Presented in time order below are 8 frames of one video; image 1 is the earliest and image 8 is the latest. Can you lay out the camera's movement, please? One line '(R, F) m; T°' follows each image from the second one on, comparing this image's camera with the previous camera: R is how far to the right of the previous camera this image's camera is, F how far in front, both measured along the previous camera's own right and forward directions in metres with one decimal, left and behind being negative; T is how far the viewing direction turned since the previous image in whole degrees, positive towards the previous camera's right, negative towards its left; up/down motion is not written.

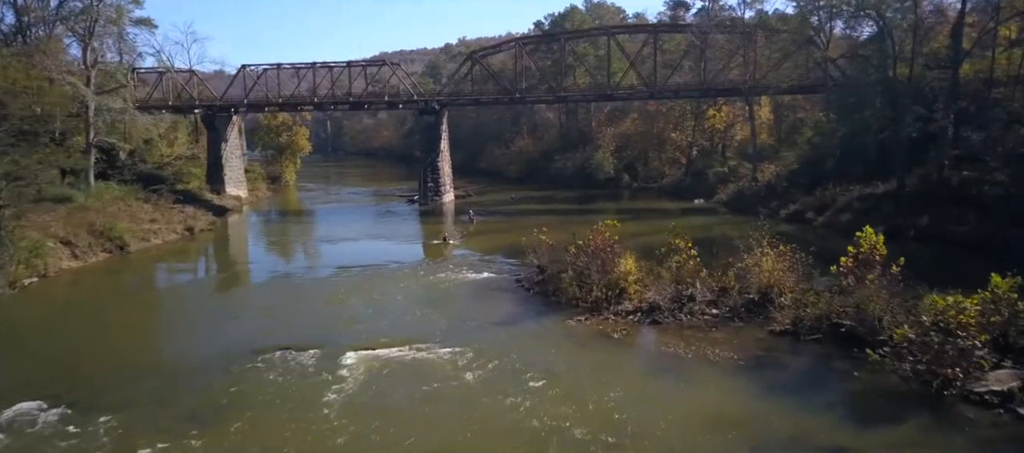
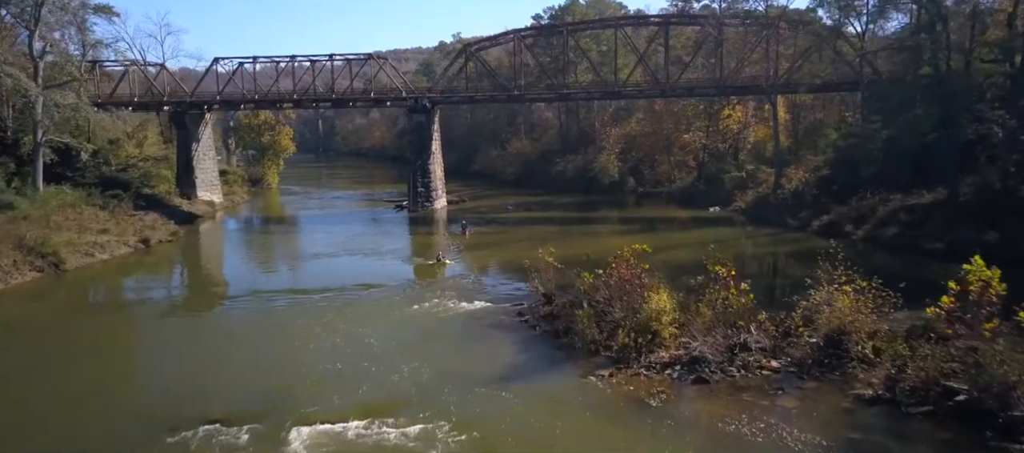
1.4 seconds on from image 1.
(-0.2, +3.7) m; 0°
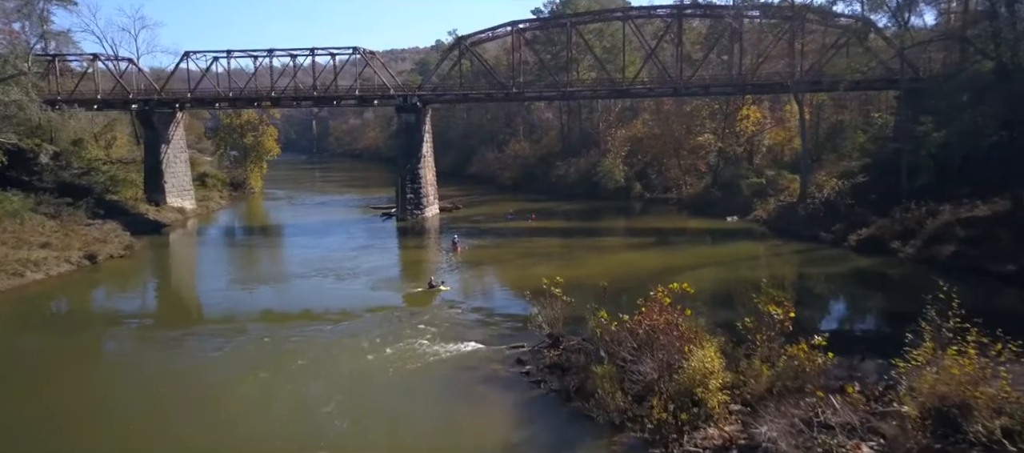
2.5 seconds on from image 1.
(0.0, +3.4) m; 0°
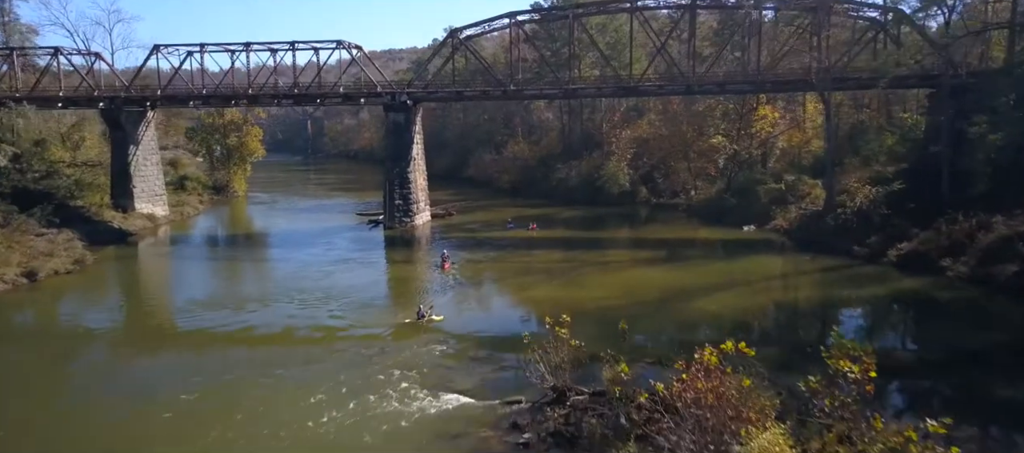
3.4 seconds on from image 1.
(+0.1, +2.9) m; 0°
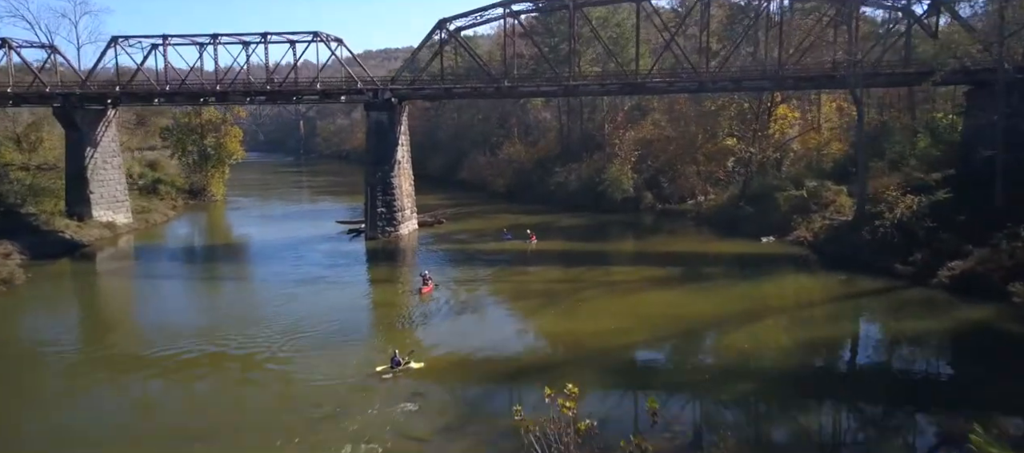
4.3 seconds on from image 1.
(+0.1, +3.1) m; 0°
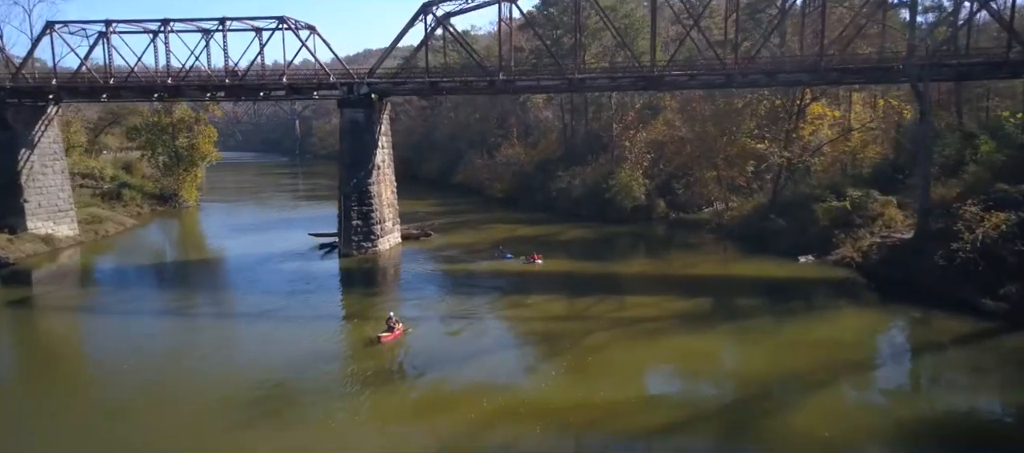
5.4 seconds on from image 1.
(+0.2, +4.1) m; 0°
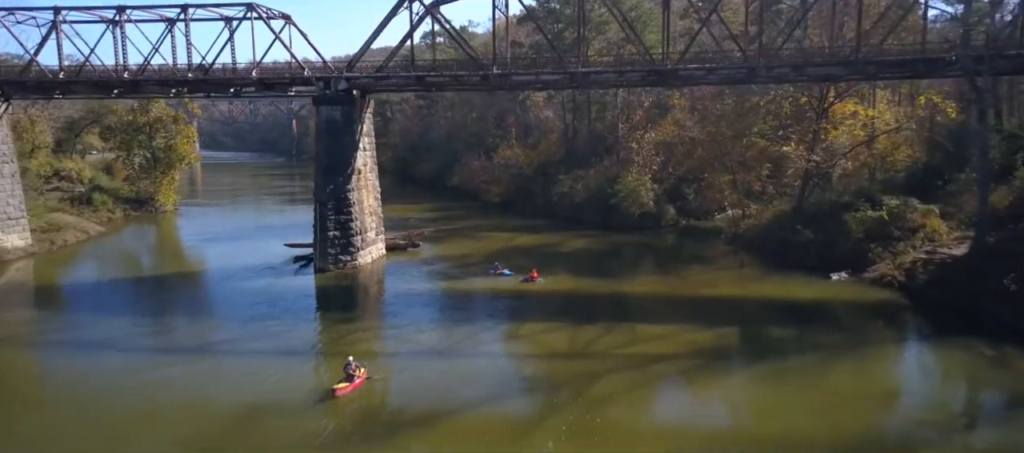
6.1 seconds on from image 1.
(+0.2, +2.8) m; 0°
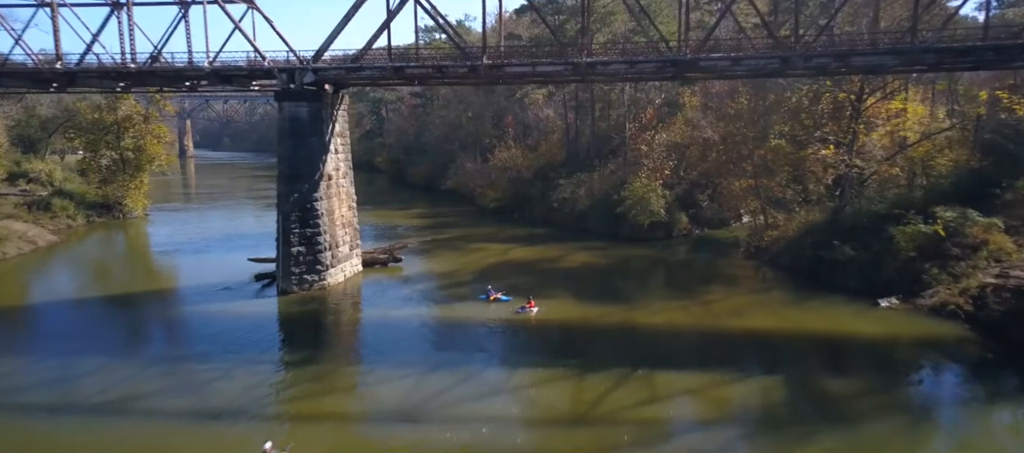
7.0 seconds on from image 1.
(+0.2, +3.3) m; 0°
